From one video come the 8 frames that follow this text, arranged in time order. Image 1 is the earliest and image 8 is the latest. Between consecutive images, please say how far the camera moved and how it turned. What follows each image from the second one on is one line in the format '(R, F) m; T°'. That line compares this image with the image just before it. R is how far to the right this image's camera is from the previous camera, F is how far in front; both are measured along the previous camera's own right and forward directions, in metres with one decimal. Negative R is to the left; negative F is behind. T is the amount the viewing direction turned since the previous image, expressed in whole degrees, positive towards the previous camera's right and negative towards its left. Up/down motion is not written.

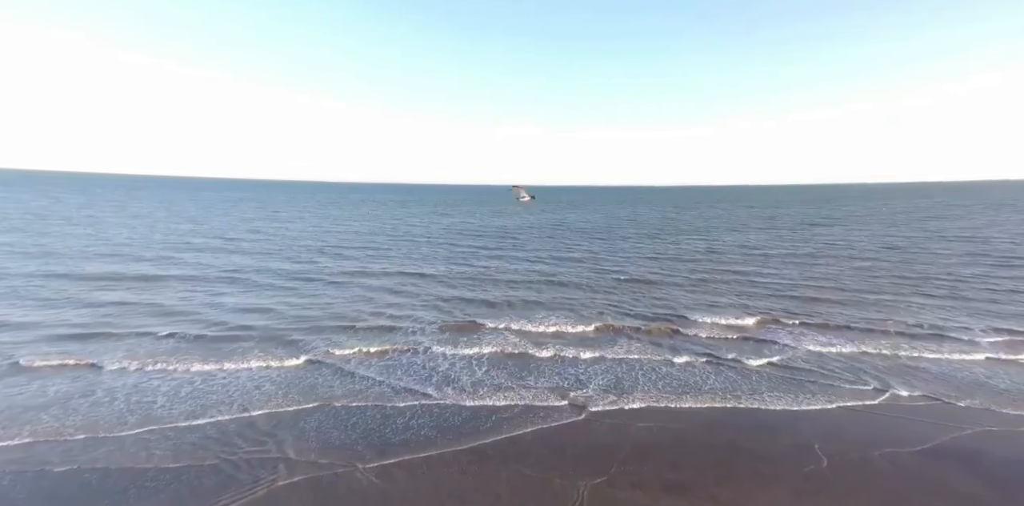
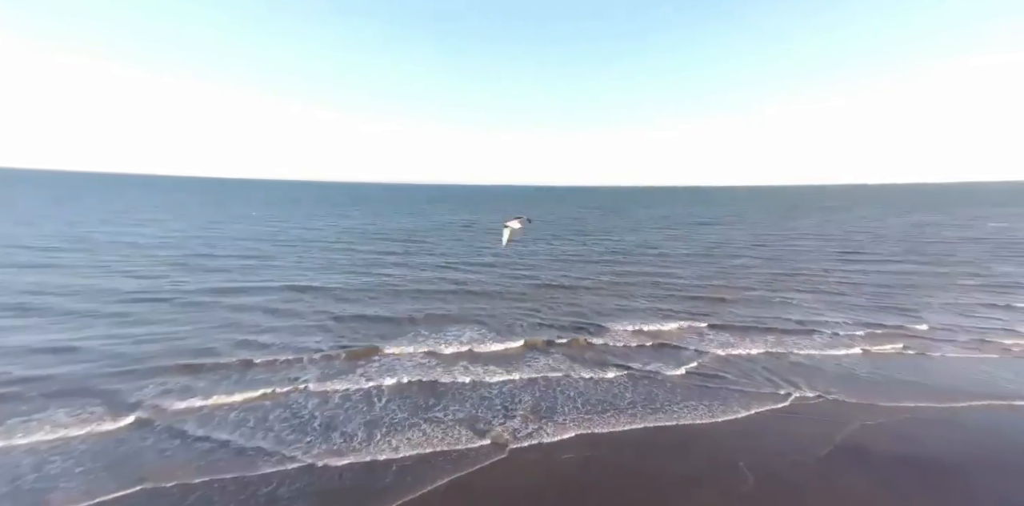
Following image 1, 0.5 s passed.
(+0.2, +1.2) m; +13°
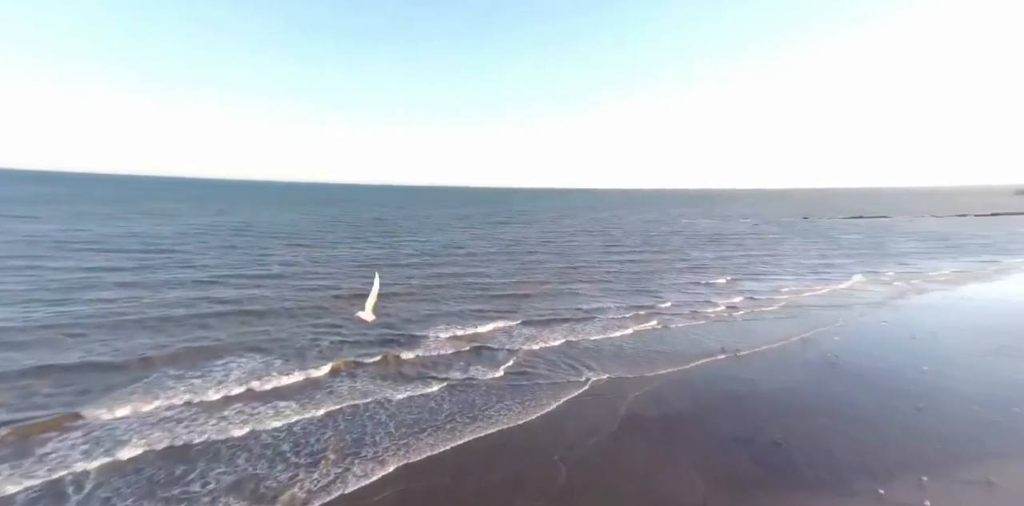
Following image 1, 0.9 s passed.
(+0.2, +0.8) m; +27°
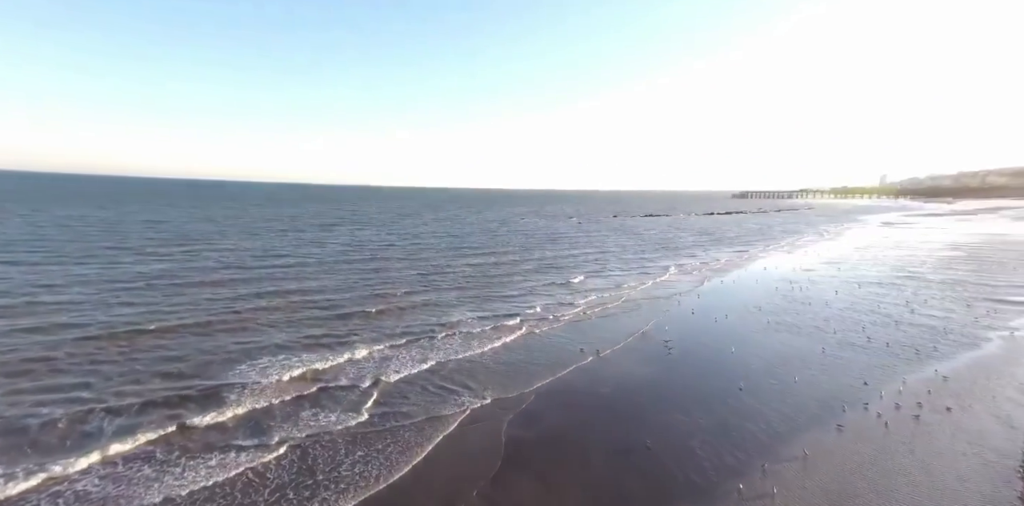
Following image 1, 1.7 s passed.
(-0.2, +1.4) m; +22°
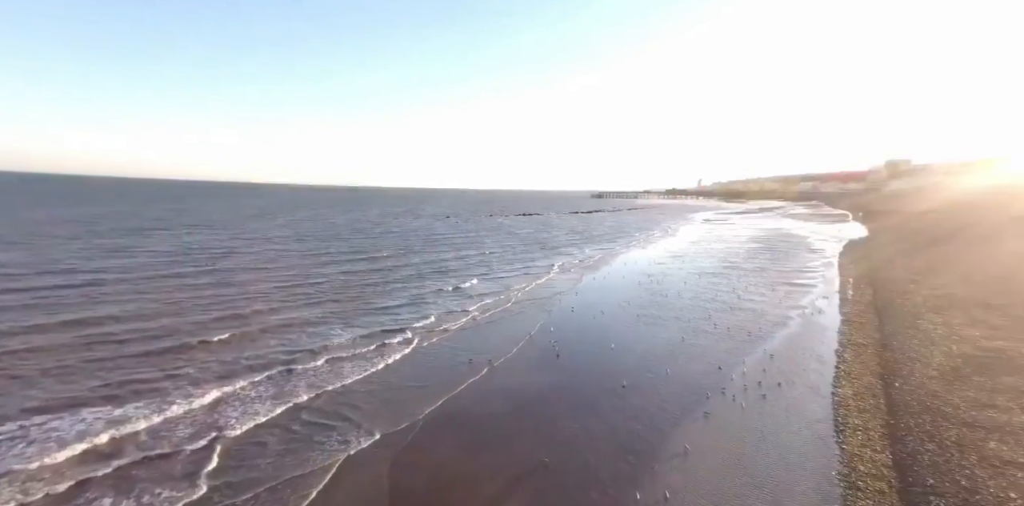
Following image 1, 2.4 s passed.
(-0.1, +0.8) m; +17°
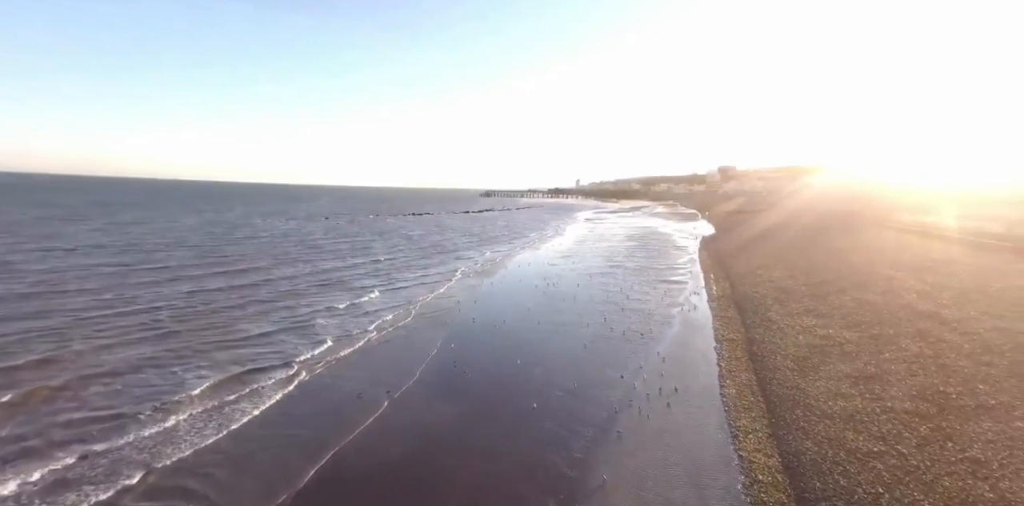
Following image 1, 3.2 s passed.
(-0.1, +1.0) m; +15°
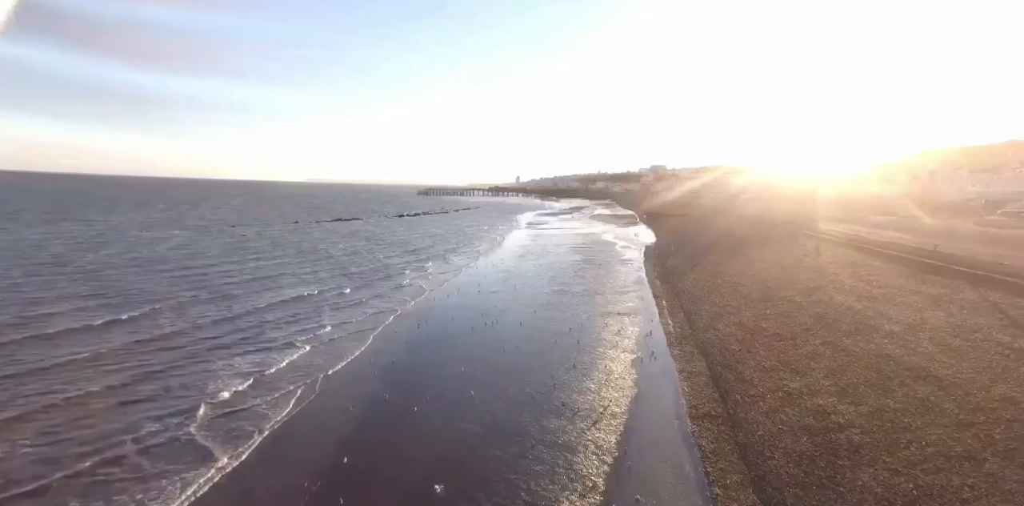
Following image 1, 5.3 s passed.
(+0.6, +3.4) m; +8°
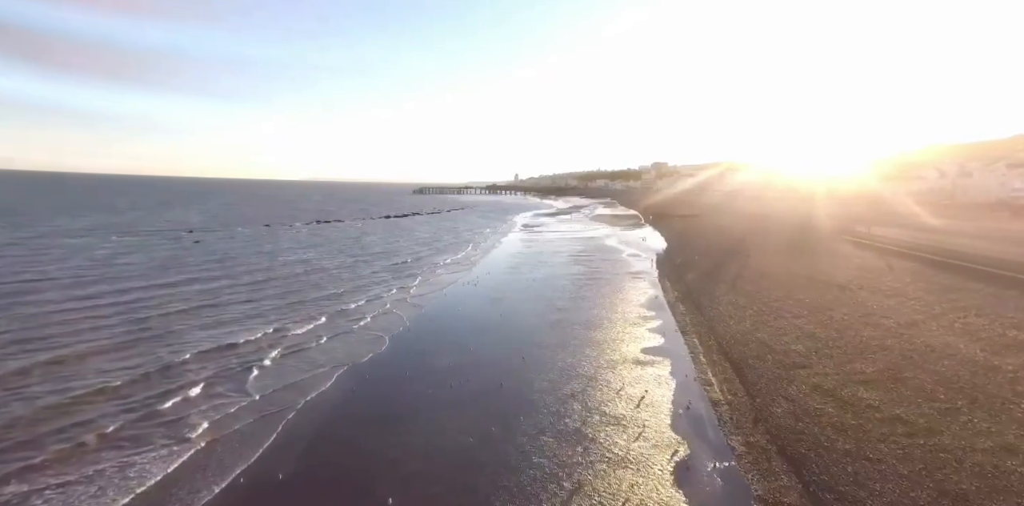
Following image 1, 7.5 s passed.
(+0.8, +5.9) m; 0°
